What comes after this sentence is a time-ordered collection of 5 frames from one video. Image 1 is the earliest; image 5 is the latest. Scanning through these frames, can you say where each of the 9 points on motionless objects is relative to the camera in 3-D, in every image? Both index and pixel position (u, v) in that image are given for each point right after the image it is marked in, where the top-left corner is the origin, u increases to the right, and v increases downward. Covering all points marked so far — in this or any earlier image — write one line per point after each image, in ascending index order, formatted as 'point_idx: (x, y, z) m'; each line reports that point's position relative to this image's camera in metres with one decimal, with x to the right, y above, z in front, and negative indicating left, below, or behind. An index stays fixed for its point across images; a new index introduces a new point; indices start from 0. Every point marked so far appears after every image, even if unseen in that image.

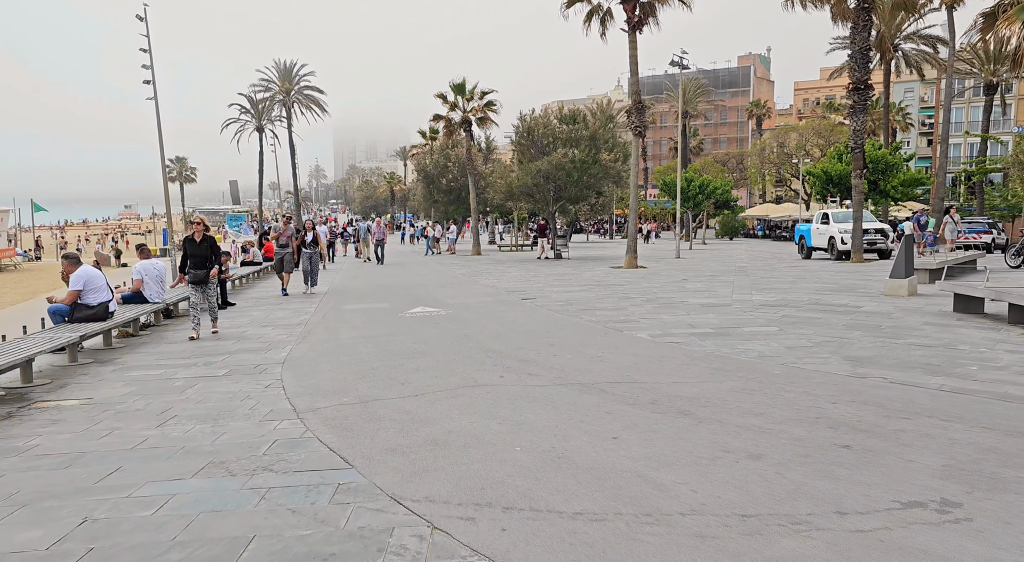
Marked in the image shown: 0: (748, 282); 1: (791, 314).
0: (+5.4, 0.0, +16.3) m
1: (+4.1, -0.5, +10.6) m
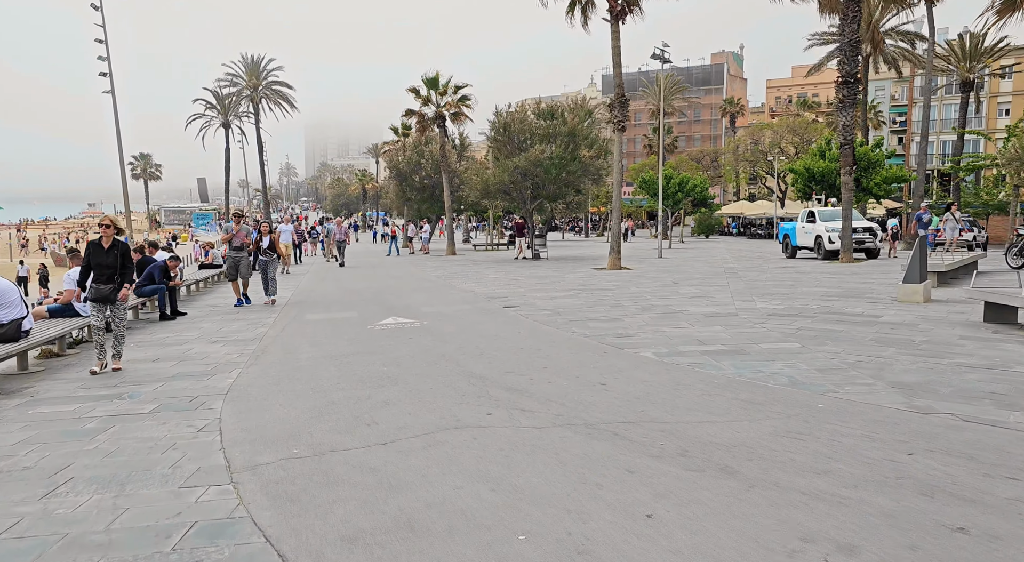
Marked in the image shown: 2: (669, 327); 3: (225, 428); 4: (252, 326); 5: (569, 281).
0: (+4.9, -0.1, +15.2) m
1: (+3.9, -0.6, +9.5) m
2: (+2.1, -0.6, +9.7) m
3: (-2.3, -1.2, +5.7) m
4: (-4.2, -0.7, +11.6) m
5: (+1.5, 0.0, +18.8) m
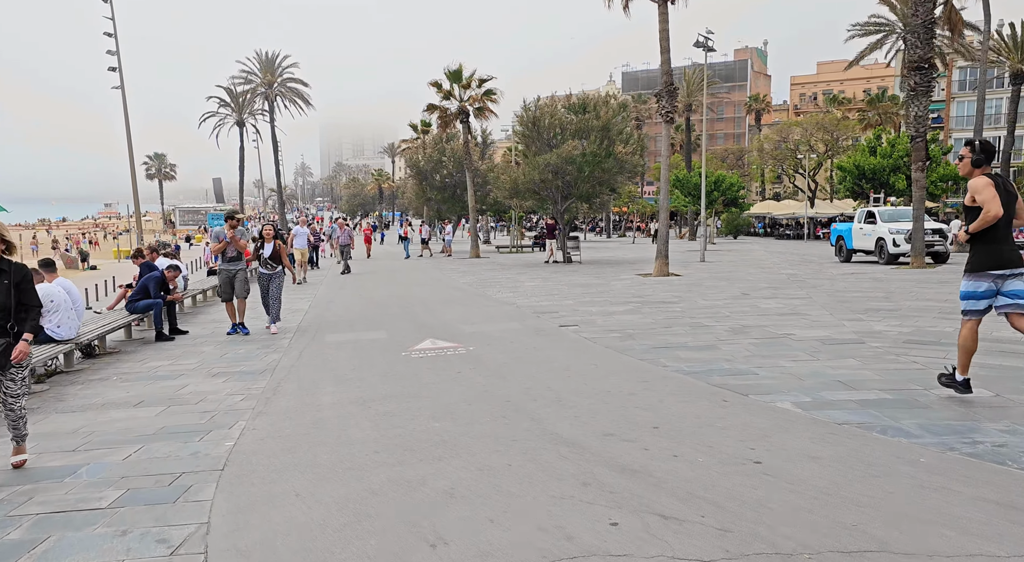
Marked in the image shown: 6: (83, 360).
0: (+5.8, -0.3, +13.1) m
1: (+4.7, -0.8, +7.4) m
2: (+2.9, -0.8, +7.7) m
3: (-1.6, -1.4, +3.7) m
4: (-3.3, -0.9, +9.6) m
5: (+2.5, -0.2, +16.7) m
6: (-5.7, -1.1, +9.5) m
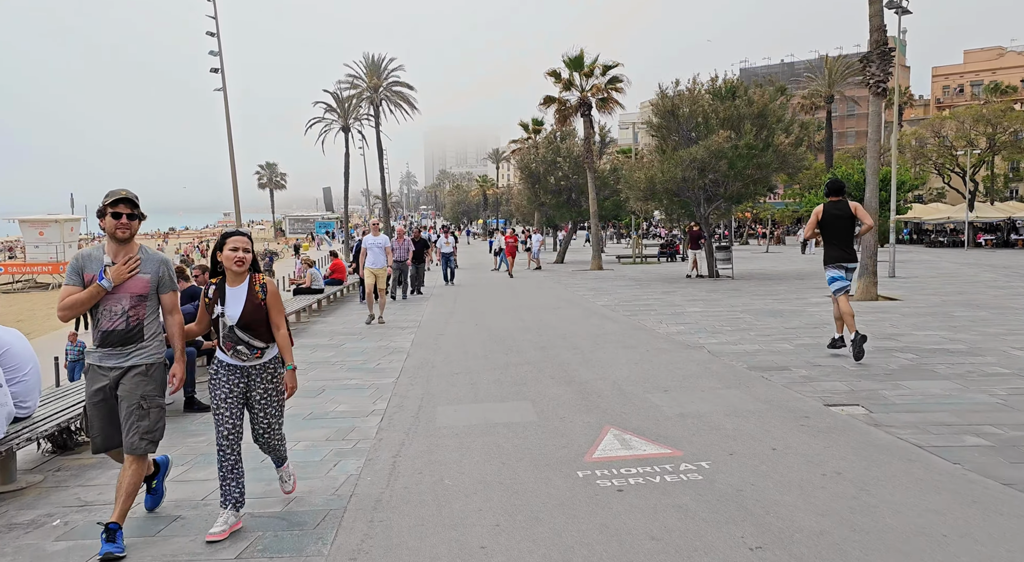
0: (+8.2, -0.8, +7.8) m
1: (+6.3, -1.2, +2.3) m
2: (+4.5, -1.2, +2.8) m
3: (-0.4, -1.7, -0.5) m
4: (-1.4, -1.3, +5.6) m
5: (+5.3, -0.7, +11.8) m
6: (-3.7, -1.4, +5.7) m
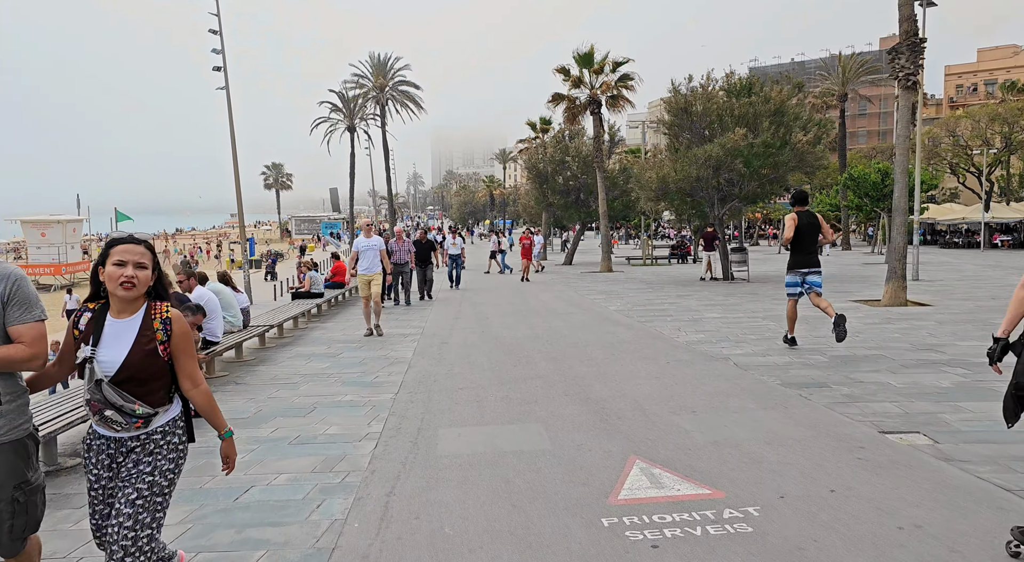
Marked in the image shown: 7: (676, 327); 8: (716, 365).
0: (+8.3, -0.9, +6.9) m
1: (+6.3, -1.3, +1.5) m
2: (+4.6, -1.3, +2.0) m
3: (-0.4, -1.8, -1.3) m
4: (-1.3, -1.4, +4.8) m
5: (+5.5, -0.8, +11.0) m
6: (-3.6, -1.5, +5.0) m
7: (+2.9, -0.8, +12.7) m
8: (+2.6, -1.0, +8.9) m
